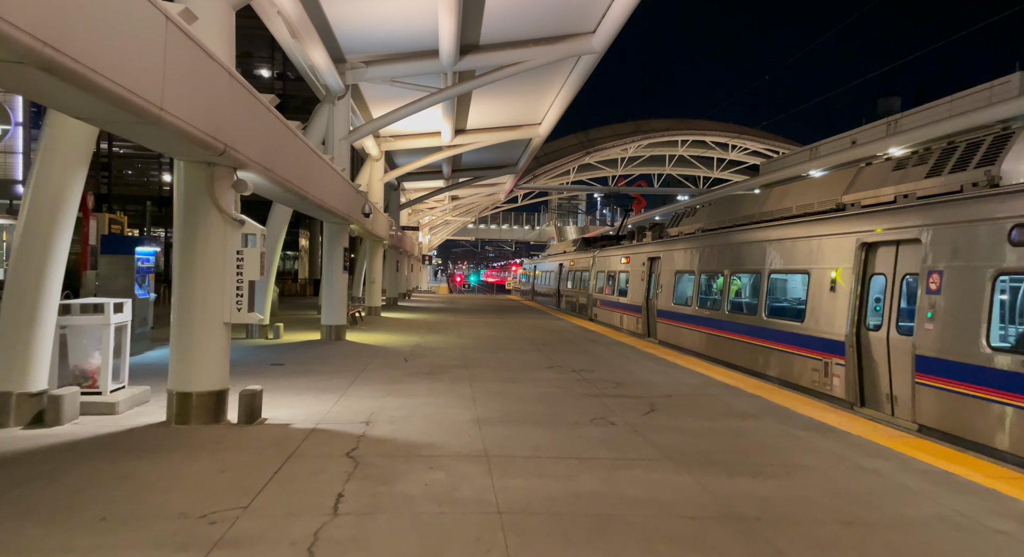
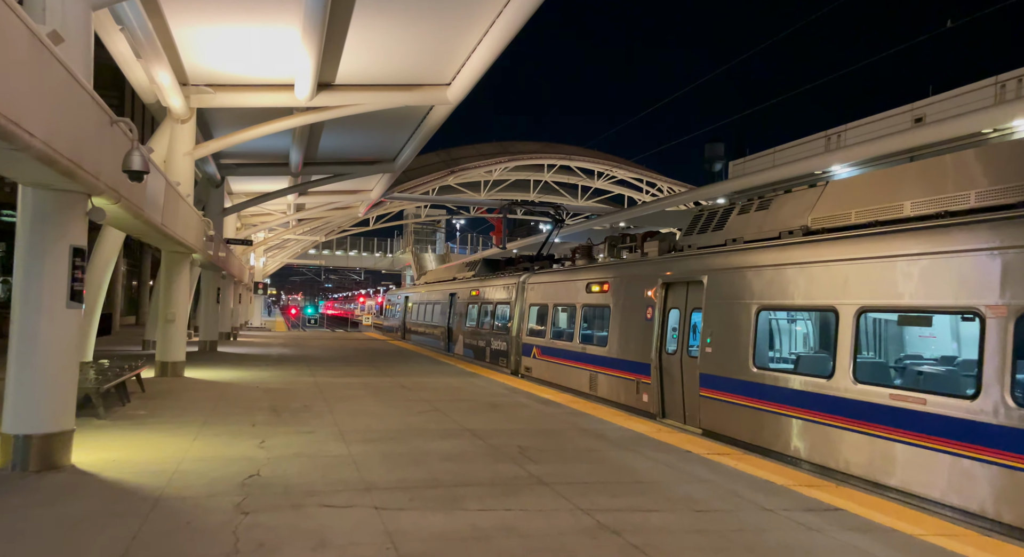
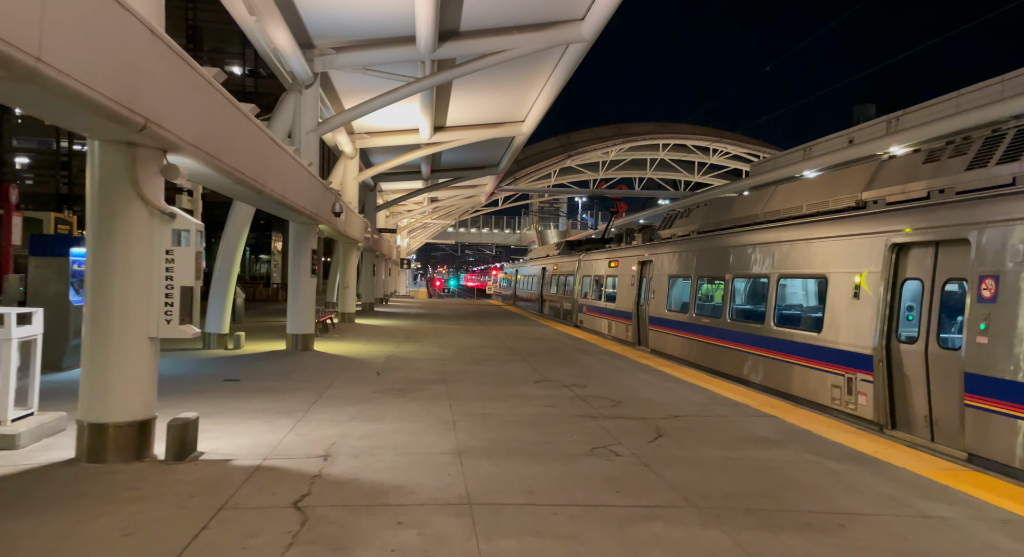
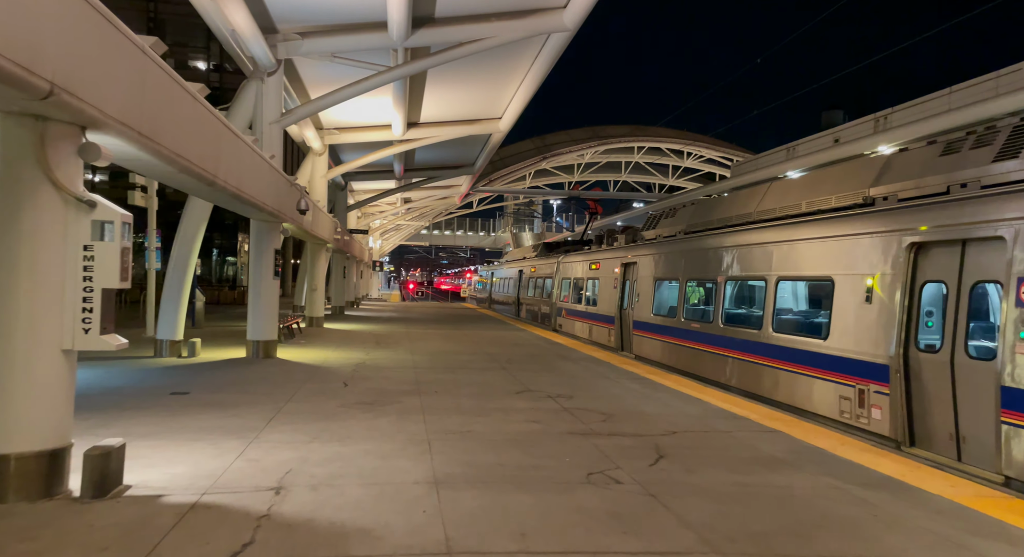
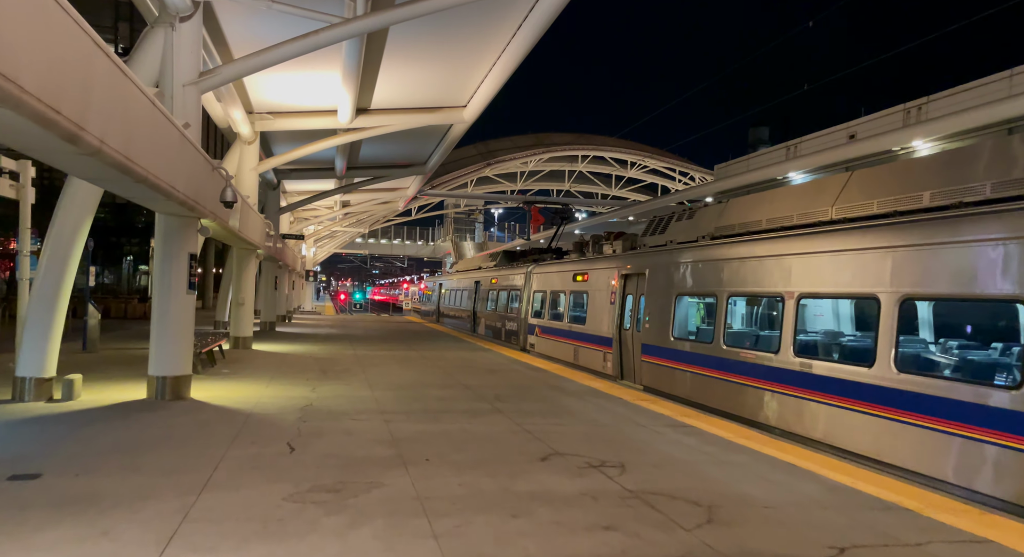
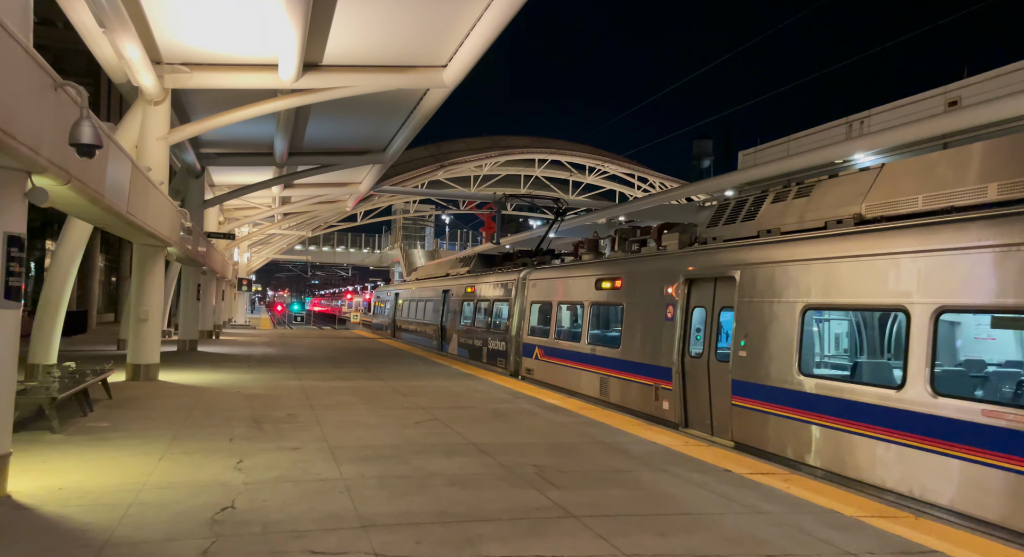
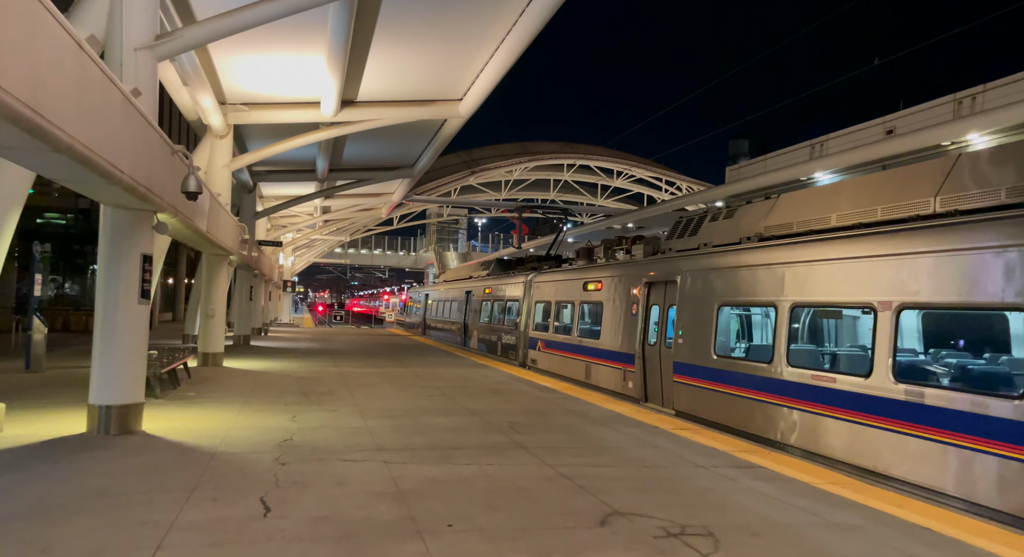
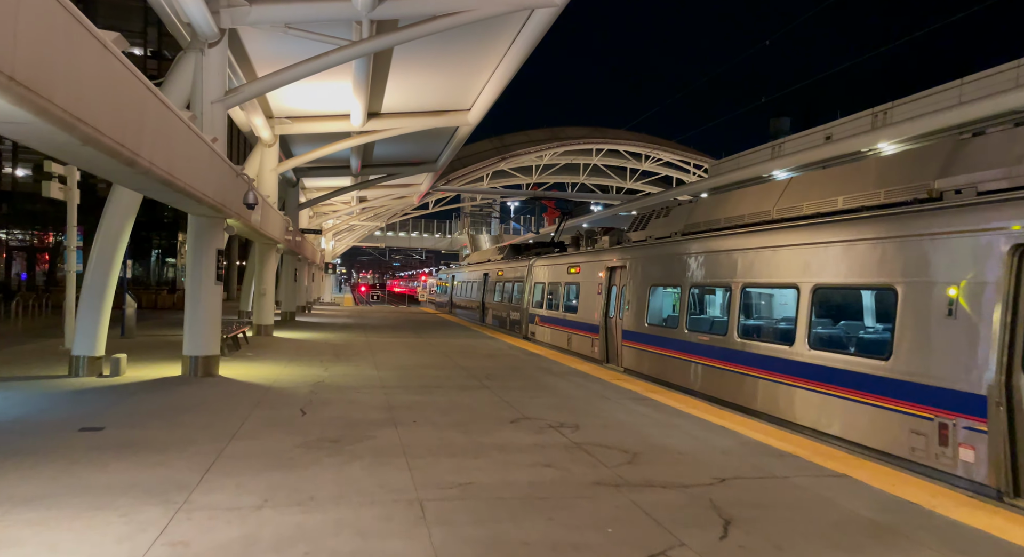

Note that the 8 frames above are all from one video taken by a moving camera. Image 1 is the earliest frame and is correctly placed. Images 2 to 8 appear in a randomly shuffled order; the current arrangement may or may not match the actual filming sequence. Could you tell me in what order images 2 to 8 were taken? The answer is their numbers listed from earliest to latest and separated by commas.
3, 4, 8, 5, 7, 2, 6
